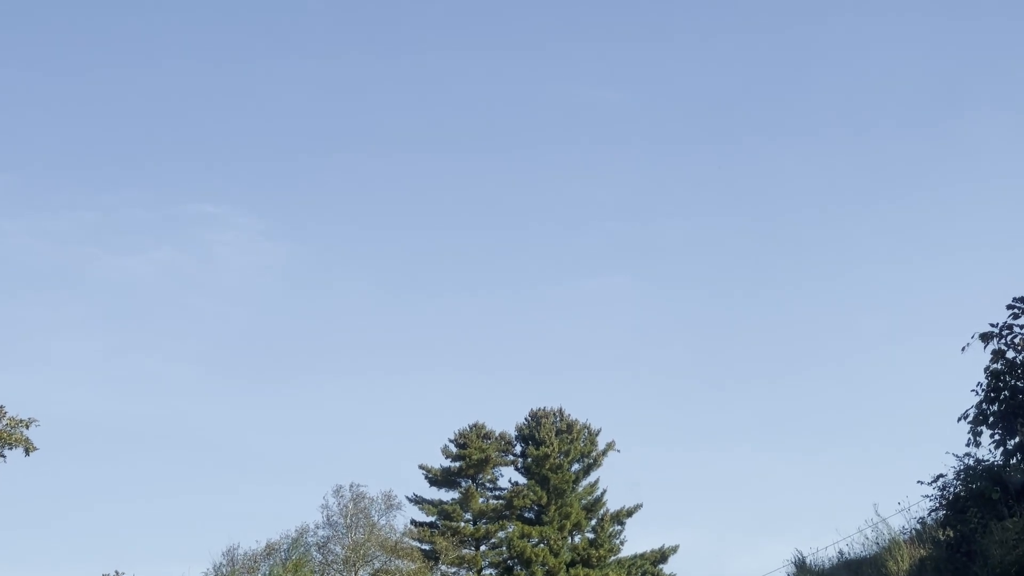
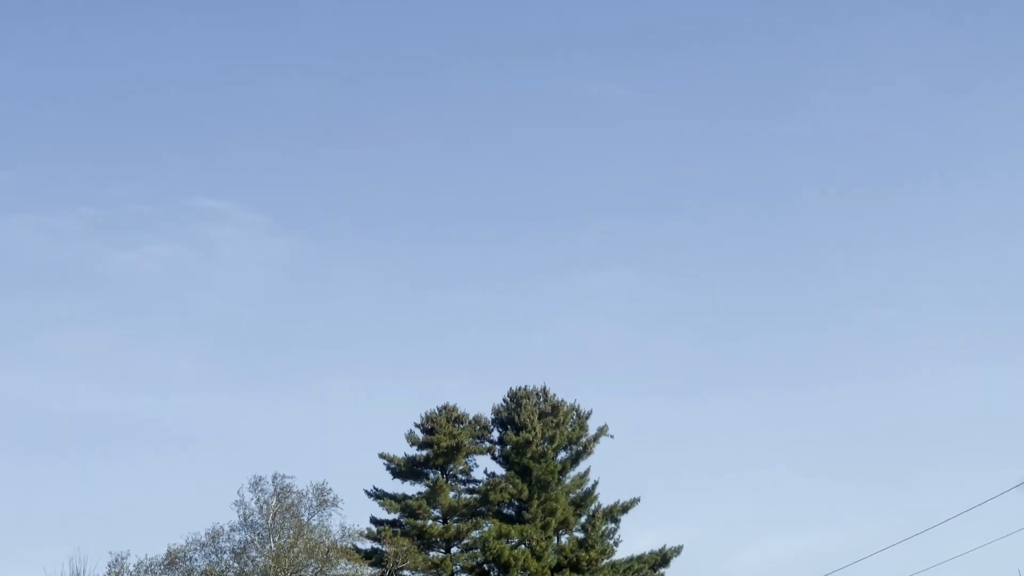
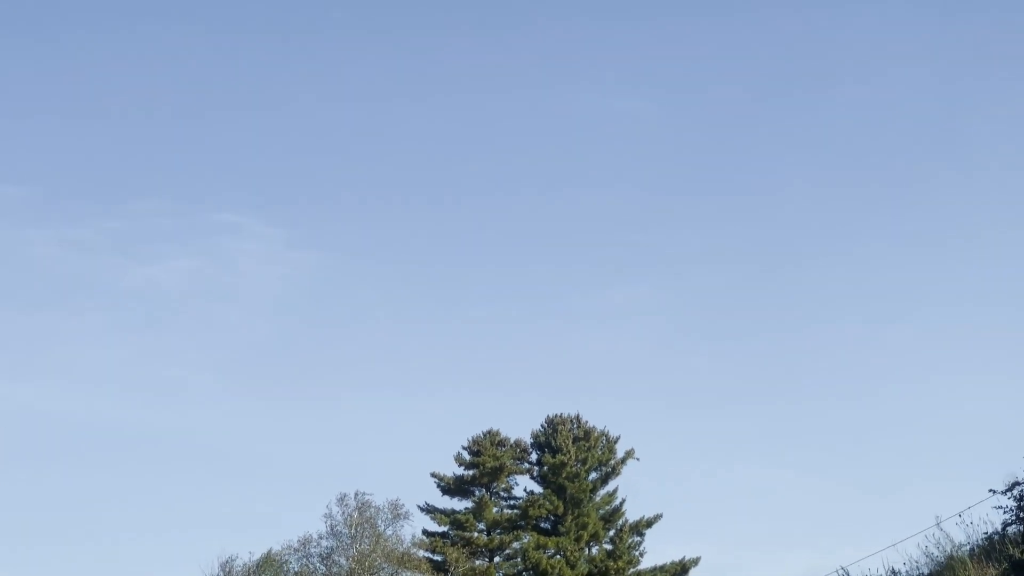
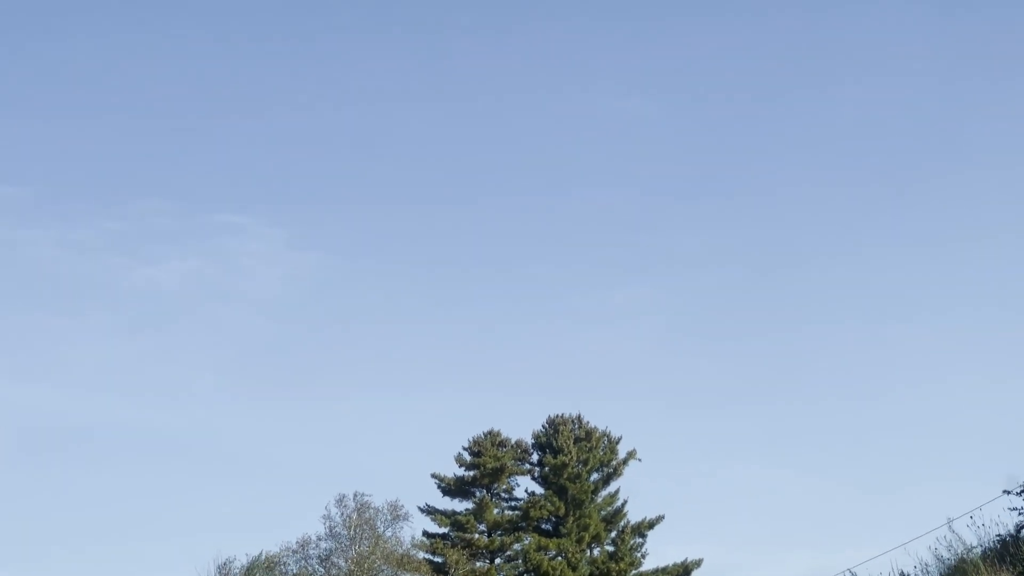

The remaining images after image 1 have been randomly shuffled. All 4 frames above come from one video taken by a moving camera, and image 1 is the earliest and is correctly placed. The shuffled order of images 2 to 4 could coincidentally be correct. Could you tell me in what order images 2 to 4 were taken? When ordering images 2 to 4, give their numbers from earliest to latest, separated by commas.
3, 4, 2
